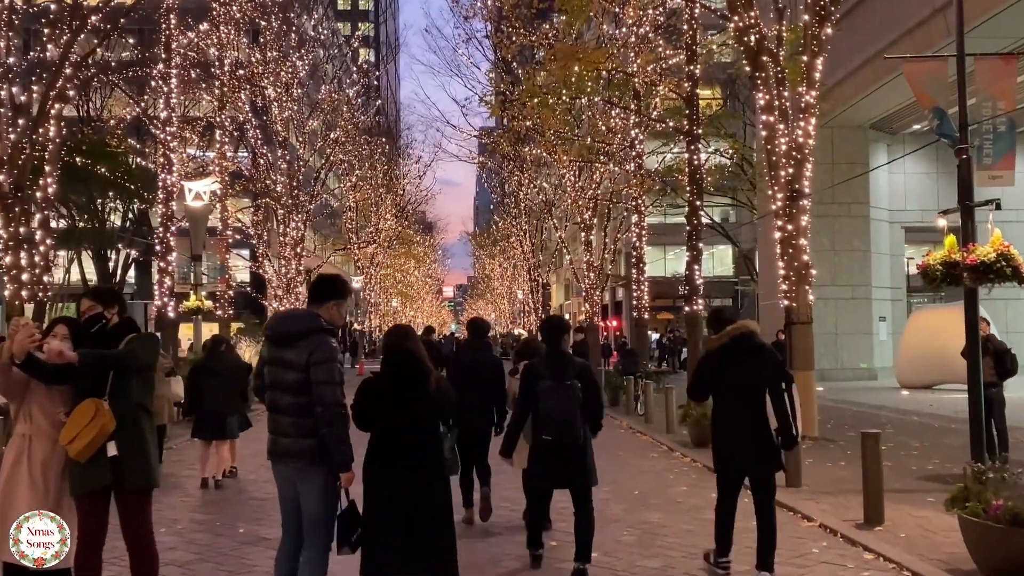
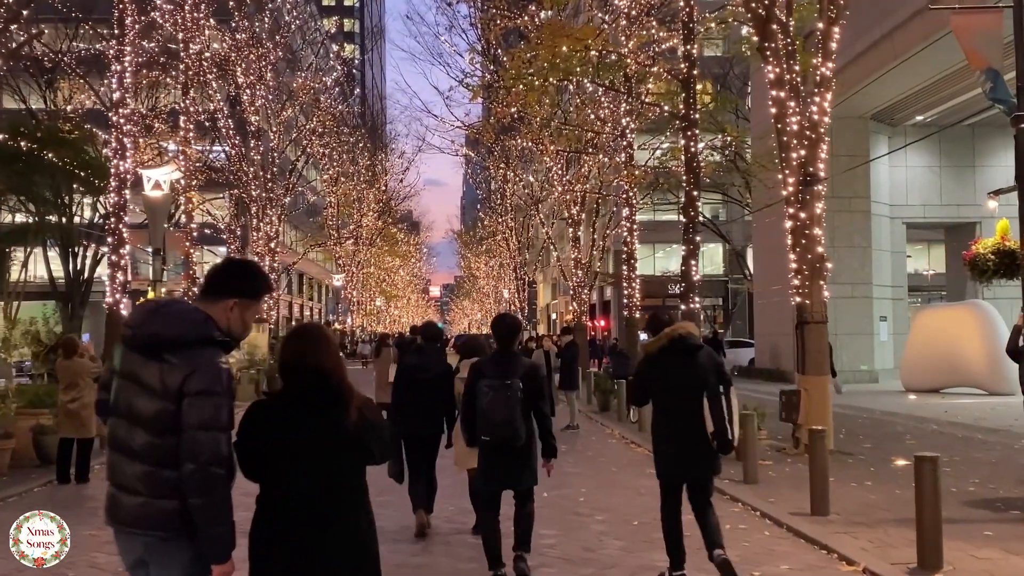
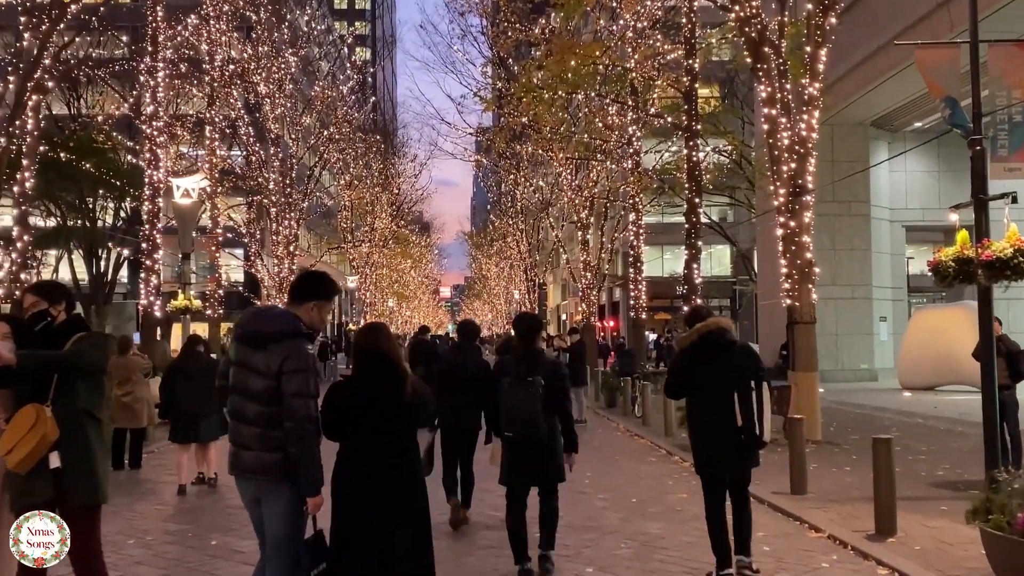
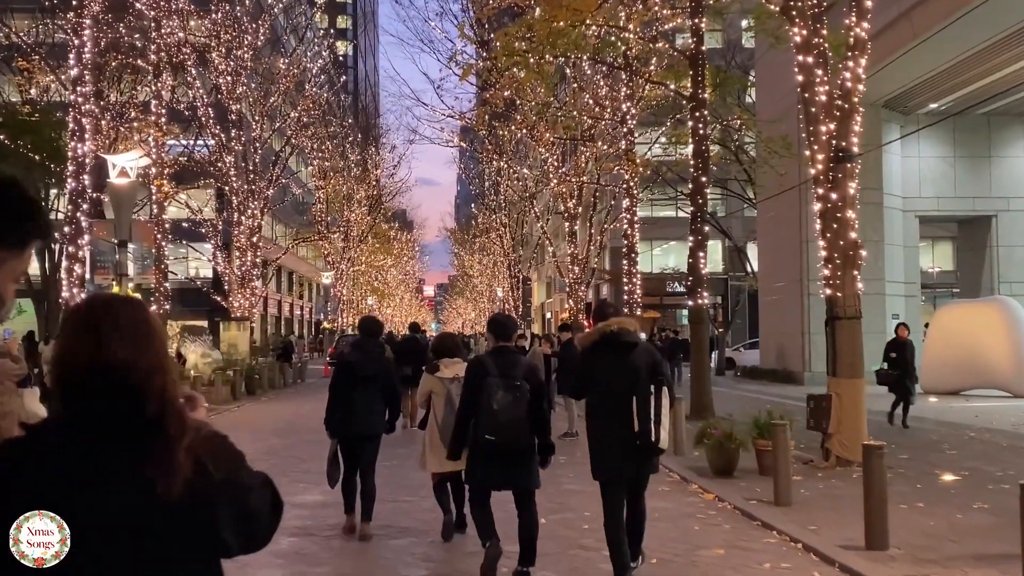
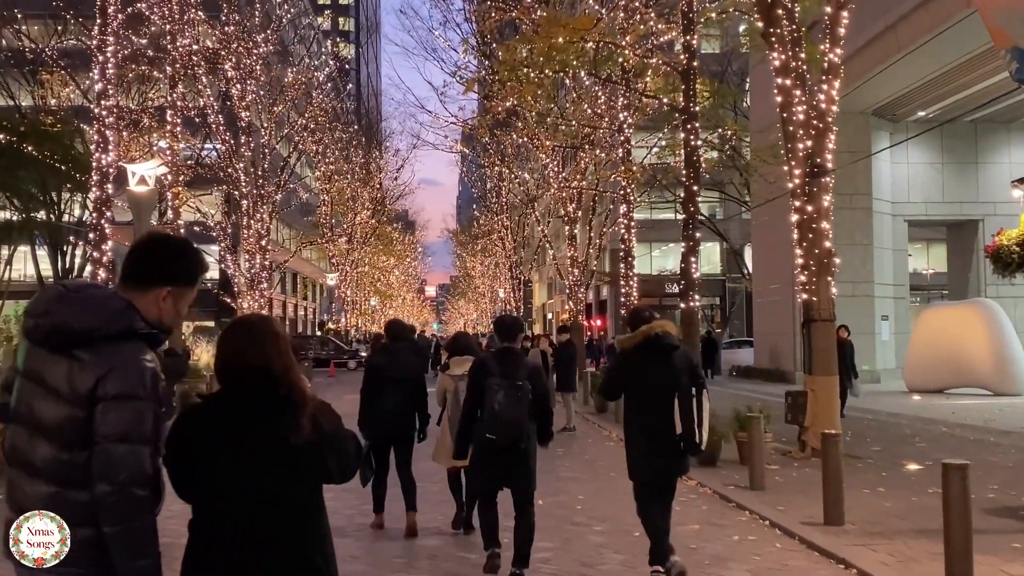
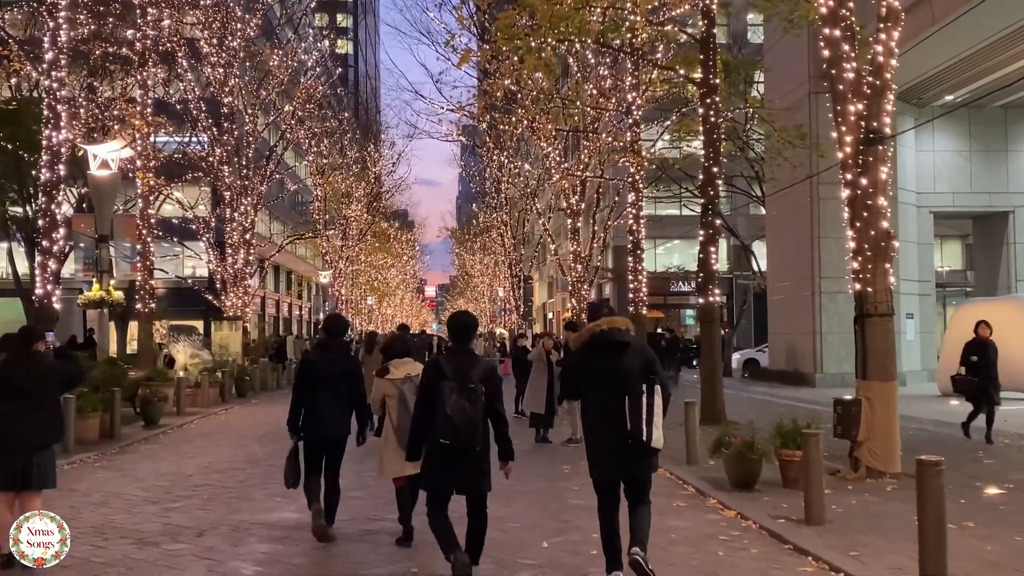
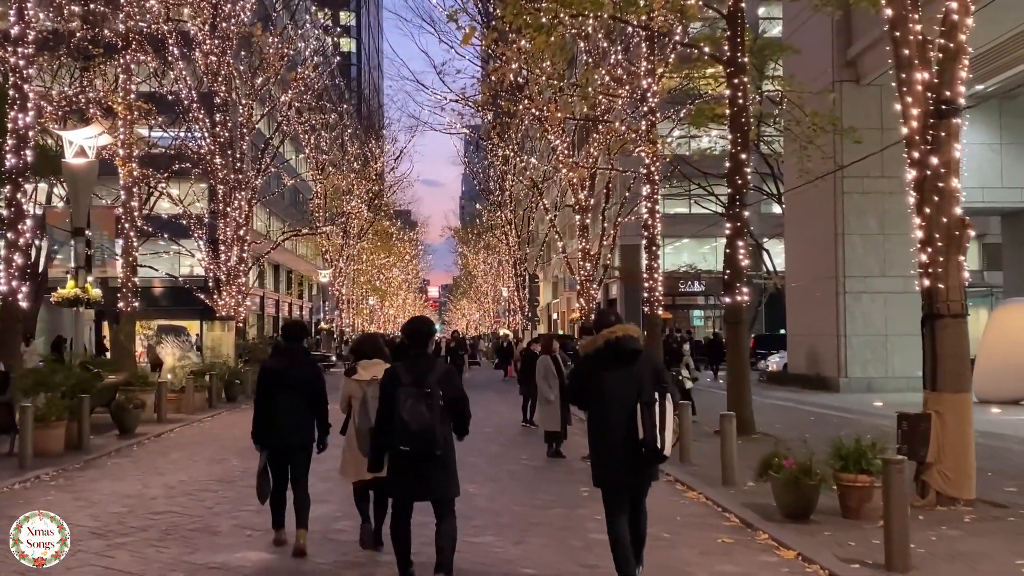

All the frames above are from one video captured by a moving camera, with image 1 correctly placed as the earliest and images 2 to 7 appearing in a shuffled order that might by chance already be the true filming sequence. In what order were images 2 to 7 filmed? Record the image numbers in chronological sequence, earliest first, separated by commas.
3, 2, 5, 4, 6, 7
